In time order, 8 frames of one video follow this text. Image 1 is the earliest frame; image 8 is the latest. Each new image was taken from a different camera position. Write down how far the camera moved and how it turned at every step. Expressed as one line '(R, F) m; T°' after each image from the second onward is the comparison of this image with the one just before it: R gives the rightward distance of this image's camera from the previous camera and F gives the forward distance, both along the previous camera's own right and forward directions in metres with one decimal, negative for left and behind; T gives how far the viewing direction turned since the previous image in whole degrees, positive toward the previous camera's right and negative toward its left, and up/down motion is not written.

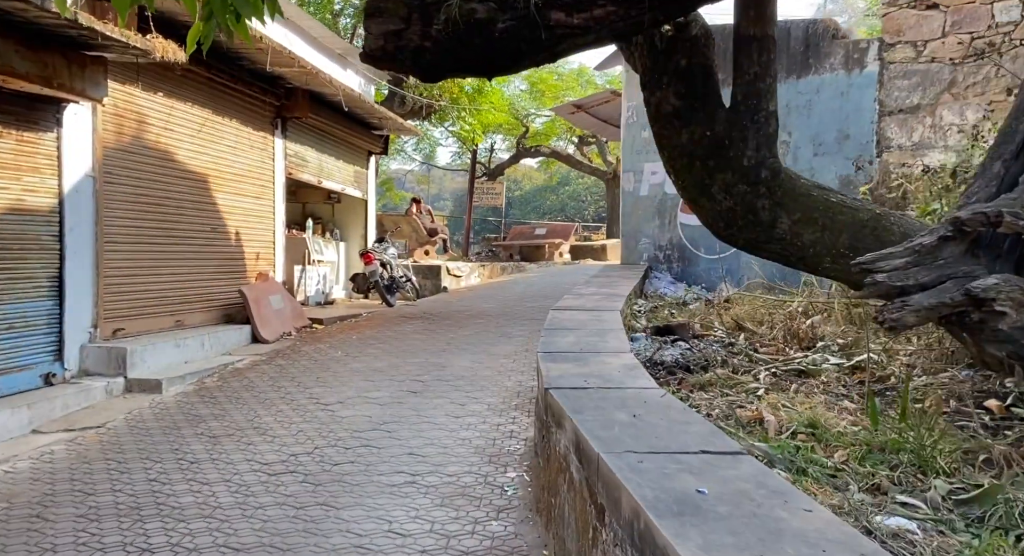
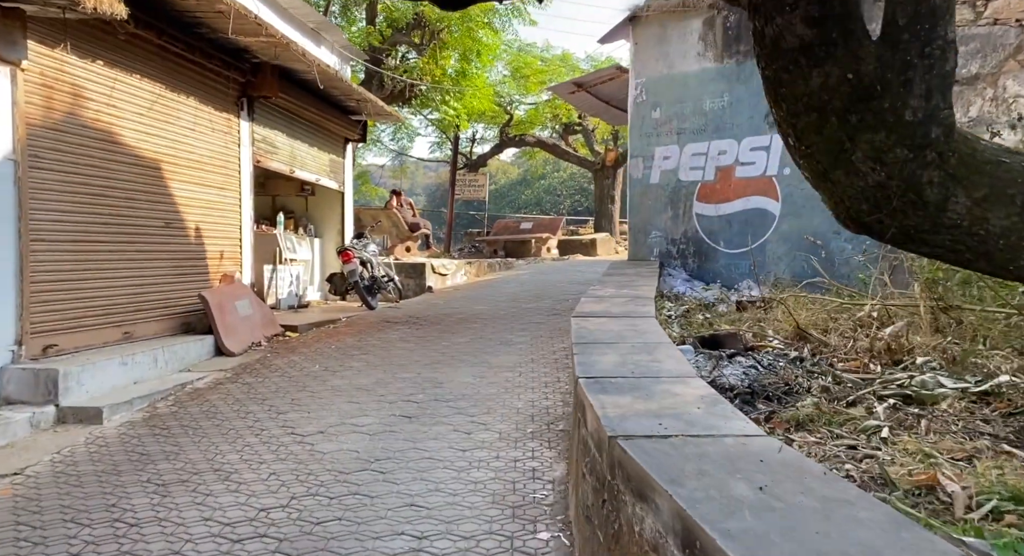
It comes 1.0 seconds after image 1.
(-0.2, +1.1) m; +2°
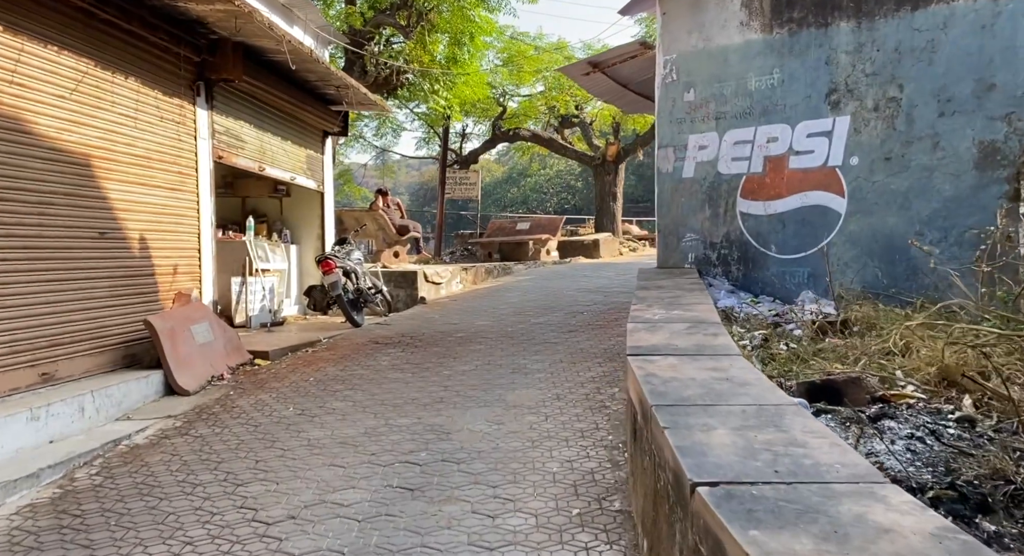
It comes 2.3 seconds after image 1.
(-0.2, +1.4) m; +1°
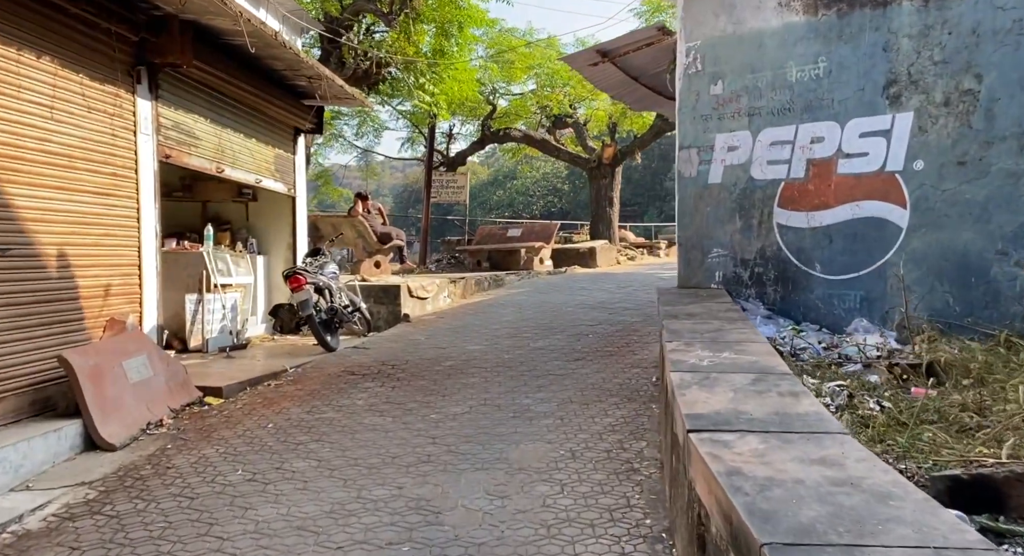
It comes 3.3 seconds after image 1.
(-0.1, +1.1) m; +1°
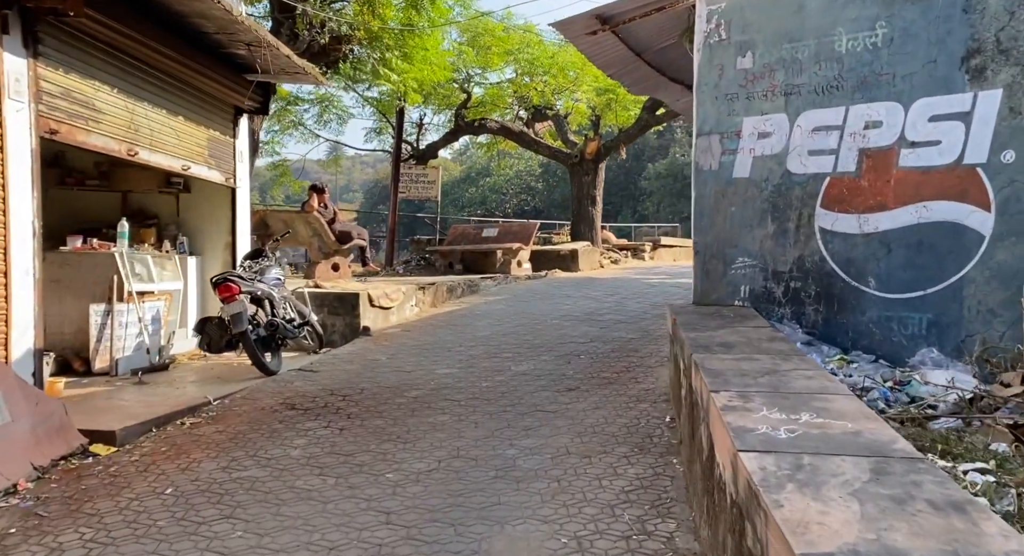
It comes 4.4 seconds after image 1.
(-0.1, +1.3) m; +2°
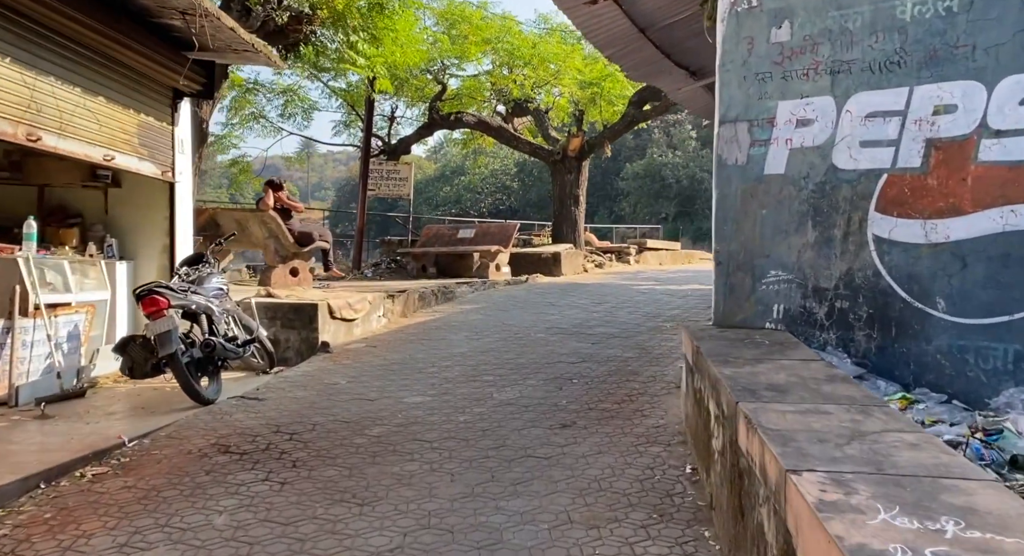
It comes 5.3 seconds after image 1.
(-0.1, +1.0) m; +2°
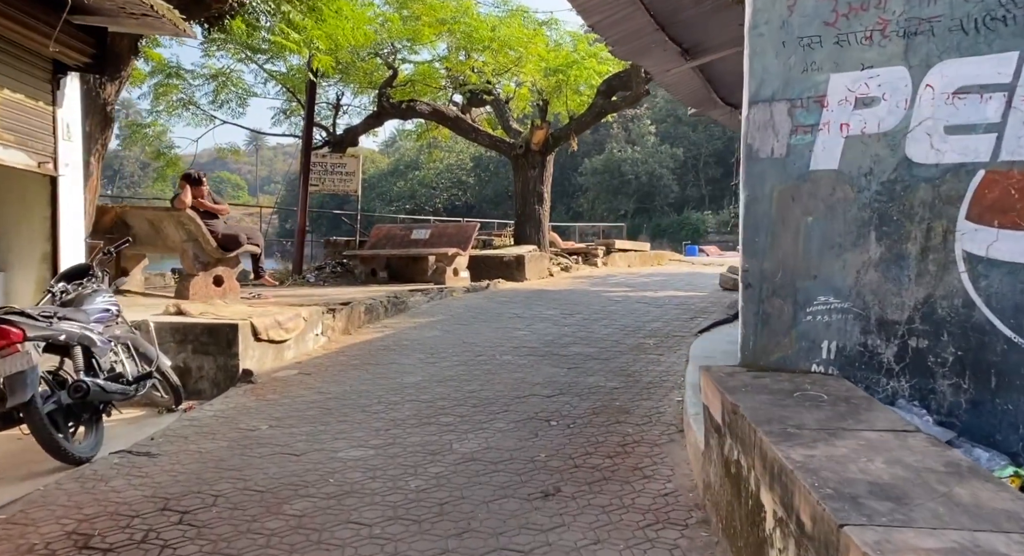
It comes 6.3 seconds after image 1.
(0.0, +1.2) m; +3°
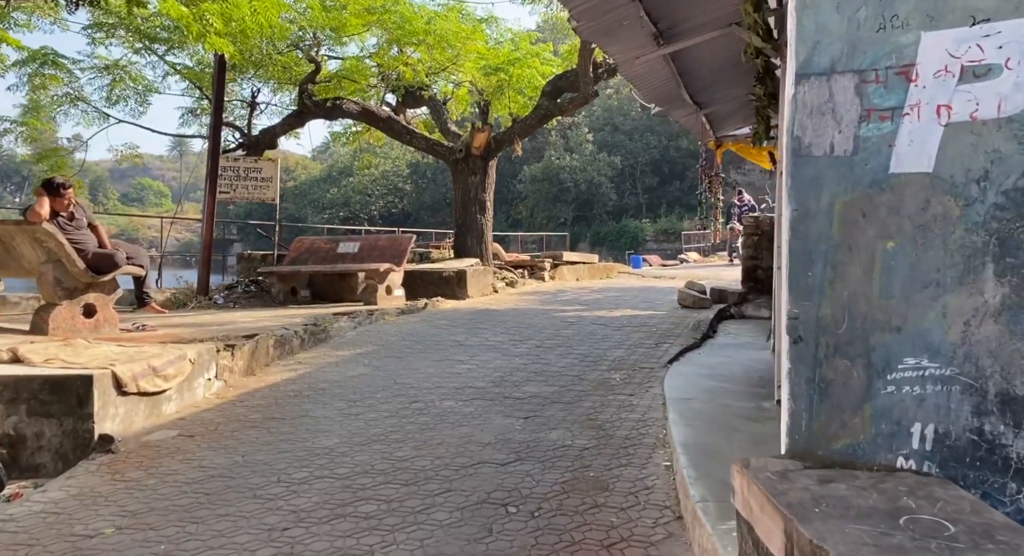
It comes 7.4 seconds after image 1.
(0.0, +1.3) m; +4°
